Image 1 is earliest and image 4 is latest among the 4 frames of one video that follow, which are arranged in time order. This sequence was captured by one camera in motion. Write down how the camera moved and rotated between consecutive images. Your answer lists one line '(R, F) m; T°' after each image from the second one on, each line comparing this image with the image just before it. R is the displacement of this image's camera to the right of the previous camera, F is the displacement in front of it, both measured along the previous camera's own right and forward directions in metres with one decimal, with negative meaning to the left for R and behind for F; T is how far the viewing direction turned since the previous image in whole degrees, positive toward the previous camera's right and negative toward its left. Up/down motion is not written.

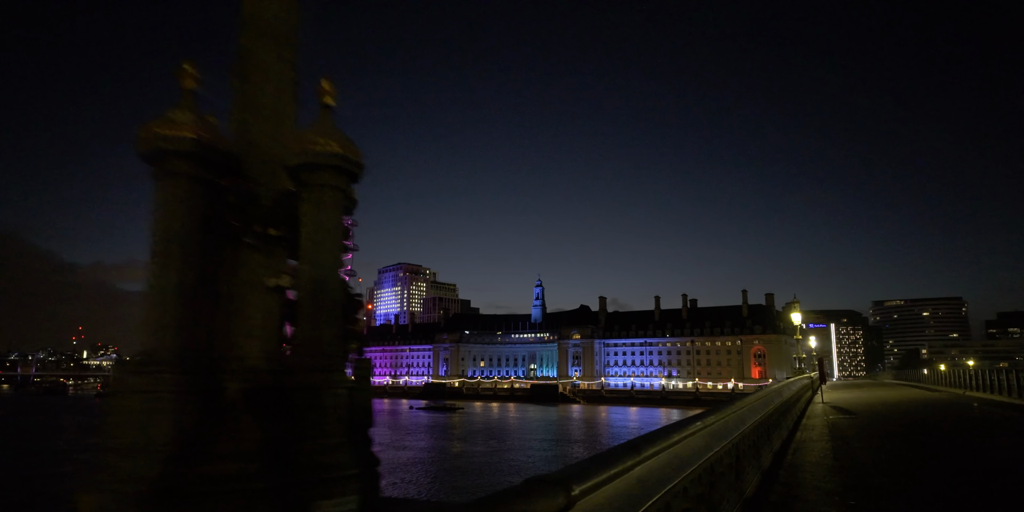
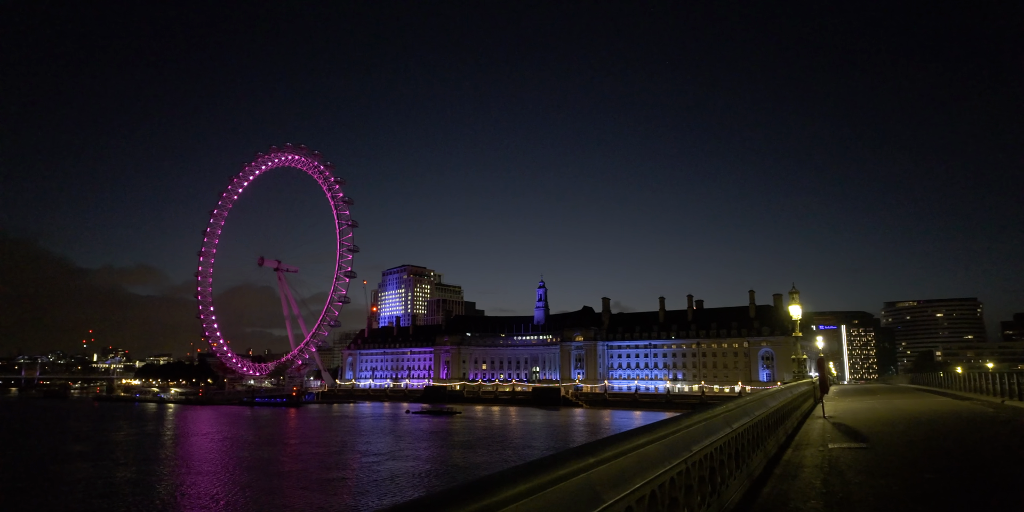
(+1.2, +2.3) m; -1°
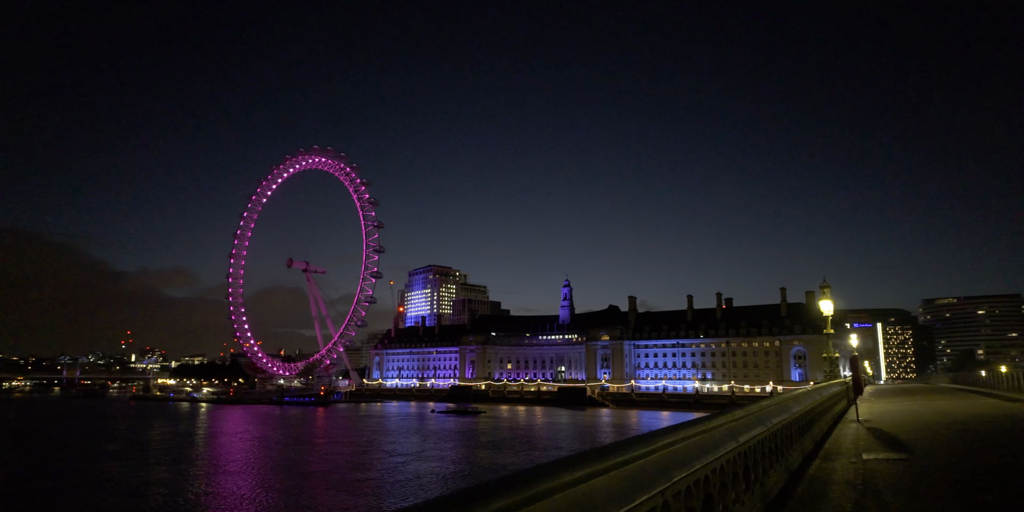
(+0.4, +0.8) m; -2°
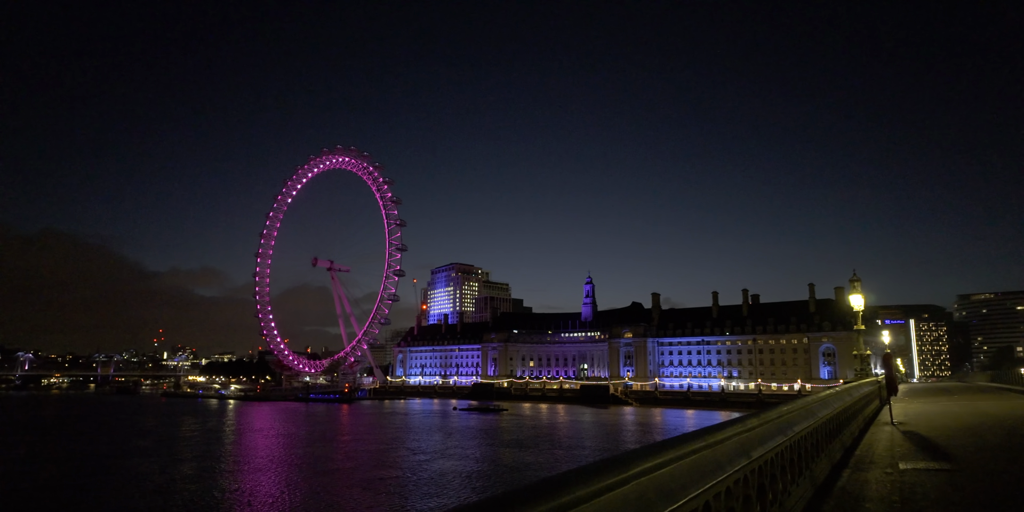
(+0.3, +0.7) m; -2°
